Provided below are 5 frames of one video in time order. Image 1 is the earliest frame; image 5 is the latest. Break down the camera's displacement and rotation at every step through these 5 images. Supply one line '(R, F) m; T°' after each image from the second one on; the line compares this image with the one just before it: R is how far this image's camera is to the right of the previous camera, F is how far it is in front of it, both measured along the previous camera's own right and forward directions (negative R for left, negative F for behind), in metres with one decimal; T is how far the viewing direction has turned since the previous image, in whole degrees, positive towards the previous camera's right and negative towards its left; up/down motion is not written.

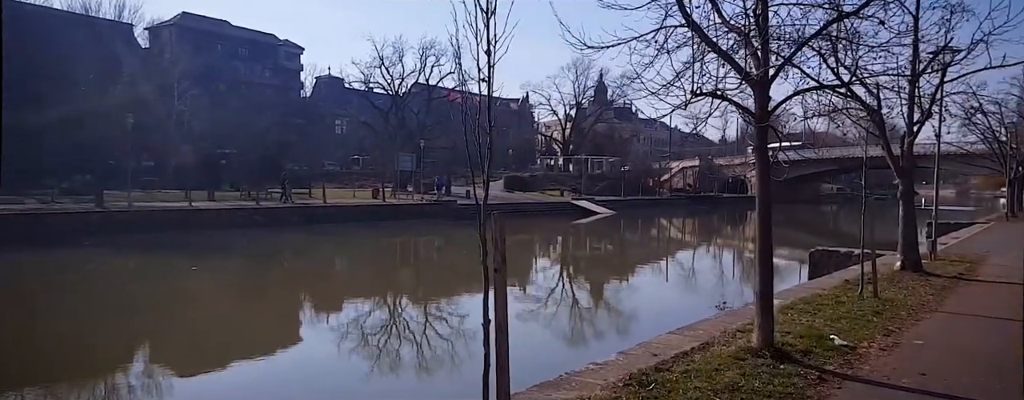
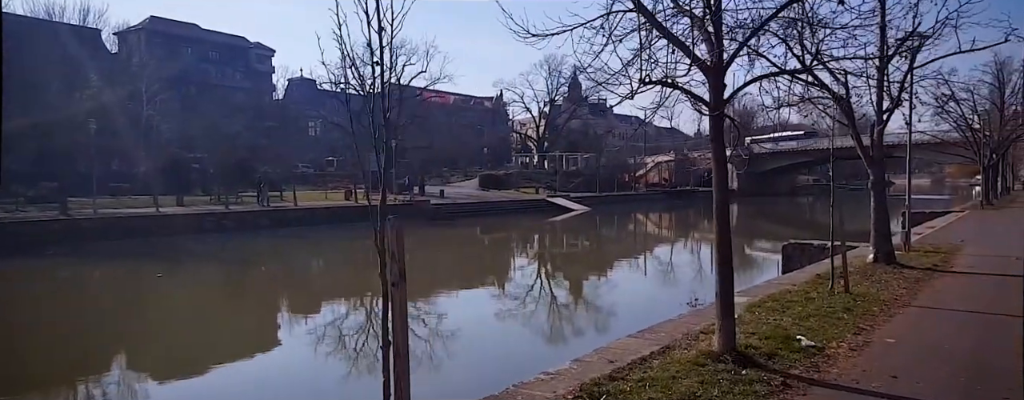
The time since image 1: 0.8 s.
(+0.2, +0.3) m; +2°
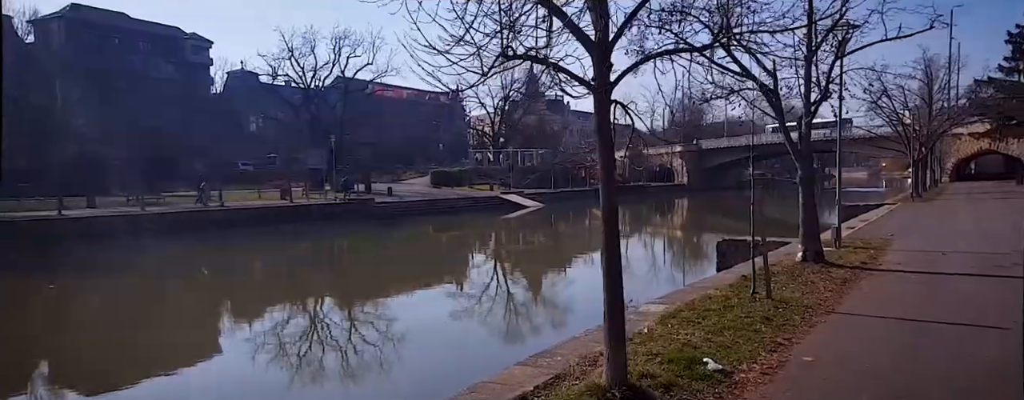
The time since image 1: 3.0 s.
(+0.5, +0.6) m; +4°
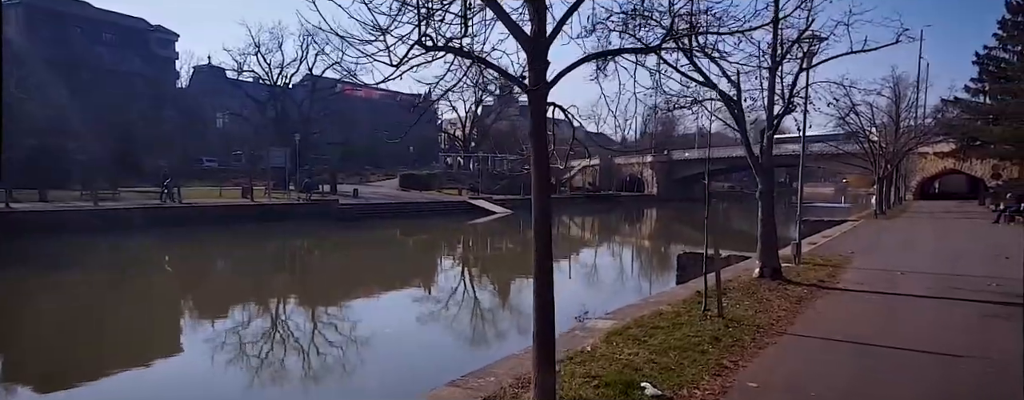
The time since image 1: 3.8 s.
(+0.2, +0.2) m; +3°
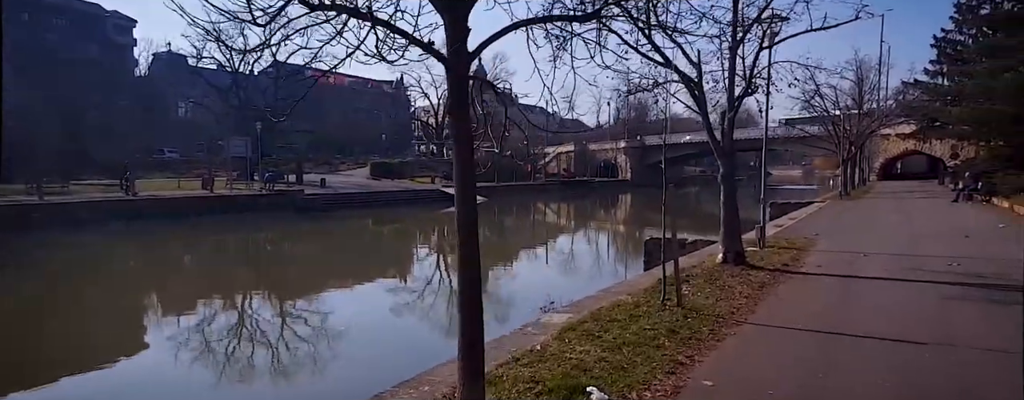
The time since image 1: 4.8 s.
(+0.2, +0.3) m; +2°
